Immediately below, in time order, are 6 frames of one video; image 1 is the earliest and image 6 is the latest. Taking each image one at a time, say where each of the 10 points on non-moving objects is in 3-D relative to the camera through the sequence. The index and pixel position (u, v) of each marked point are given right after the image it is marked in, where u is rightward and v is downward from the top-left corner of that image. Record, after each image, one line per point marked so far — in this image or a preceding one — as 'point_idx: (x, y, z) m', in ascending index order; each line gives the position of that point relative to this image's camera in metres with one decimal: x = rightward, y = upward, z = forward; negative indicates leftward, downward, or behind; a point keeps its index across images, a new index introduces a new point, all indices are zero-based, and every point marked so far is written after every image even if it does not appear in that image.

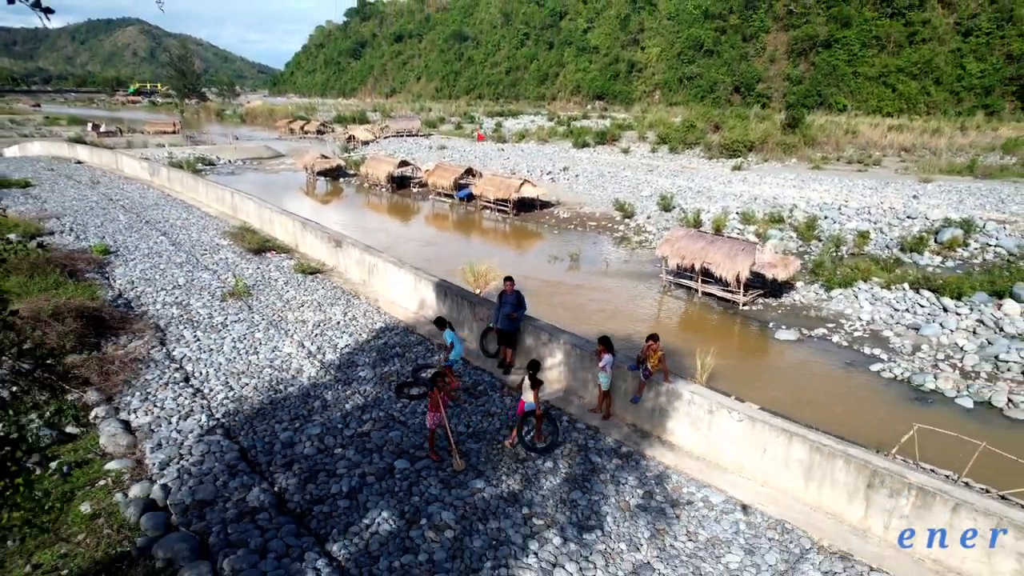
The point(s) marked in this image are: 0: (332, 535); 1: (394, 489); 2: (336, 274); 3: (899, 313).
0: (-1.3, -1.7, +4.7) m
1: (-0.9, -1.6, +5.2) m
2: (-2.9, +0.2, +10.8) m
3: (+9.2, -0.6, +15.6) m
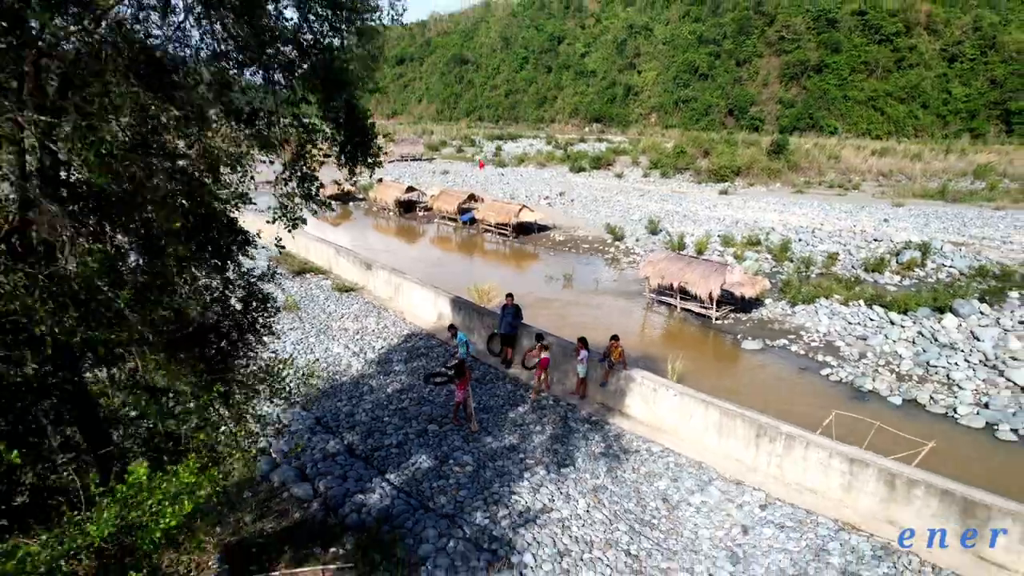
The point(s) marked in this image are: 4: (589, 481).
0: (-1.3, -1.8, +6.9) m
1: (-0.9, -1.7, +7.4) m
2: (-2.9, -0.1, +13.0) m
3: (+9.2, -1.0, +17.8) m
4: (+0.8, -1.9, +6.6) m
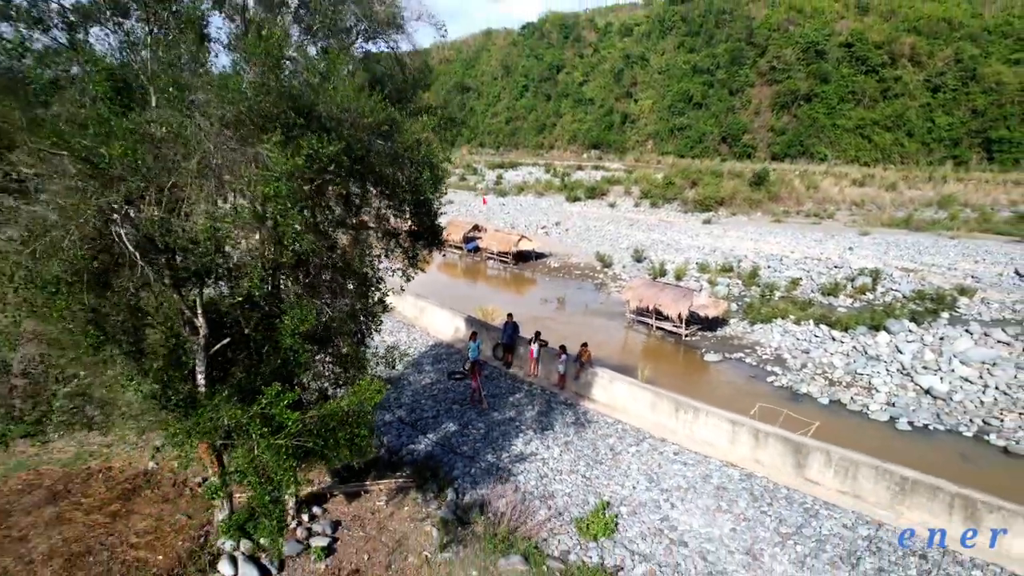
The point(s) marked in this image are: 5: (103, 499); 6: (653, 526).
0: (-1.3, -2.2, +10.2) m
1: (-0.9, -2.0, +10.7) m
2: (-2.9, -0.6, +16.4) m
3: (+9.2, -1.7, +21.1) m
4: (+0.8, -2.2, +9.9) m
5: (-4.6, -2.3, +7.3) m
6: (+1.6, -2.7, +7.7) m
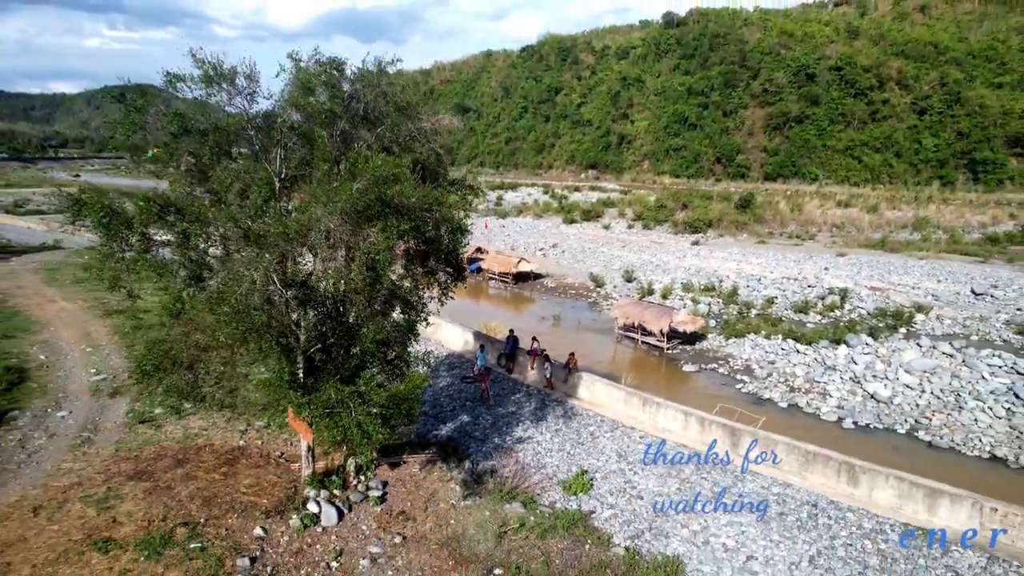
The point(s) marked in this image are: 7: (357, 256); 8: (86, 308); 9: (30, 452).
0: (-1.3, -2.6, +12.9) m
1: (-0.9, -2.5, +13.4) m
2: (-2.9, -1.2, +19.1) m
3: (+9.2, -2.3, +23.8) m
4: (+0.8, -2.6, +12.6) m
5: (-4.5, -2.7, +10.0) m
6: (+1.7, -3.1, +10.3) m
7: (-1.7, +0.4, +7.6) m
8: (-11.7, -0.5, +18.2) m
9: (-7.3, -2.5, +10.0) m
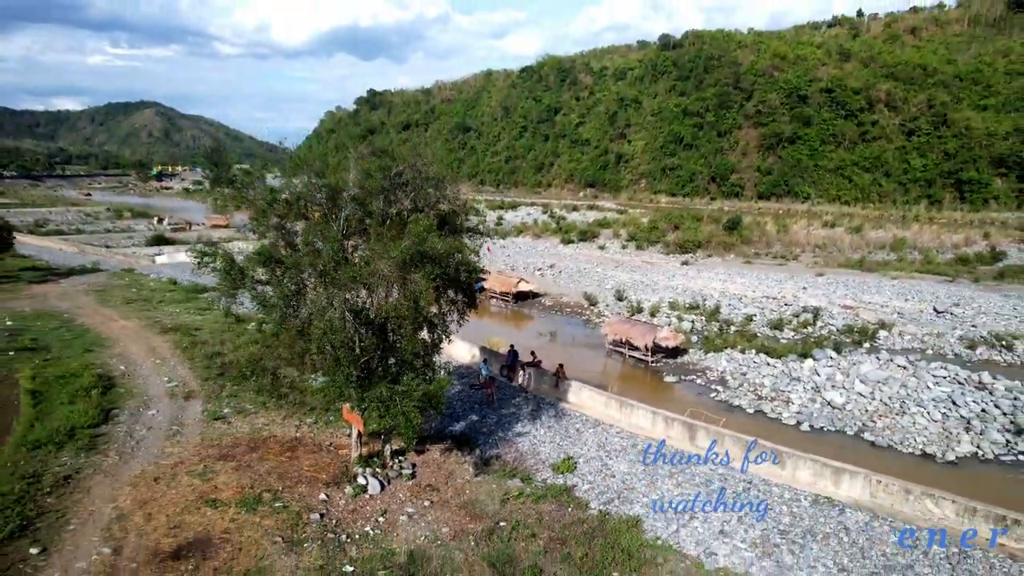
0: (-1.2, -3.1, +15.7) m
1: (-0.9, -3.0, +16.2) m
2: (-2.8, -1.8, +21.9) m
3: (+9.2, -3.1, +26.6) m
4: (+0.8, -3.2, +15.4) m
5: (-4.5, -3.1, +12.8) m
6: (+1.7, -3.5, +13.1) m
7: (-1.7, 0.0, +10.5) m
8: (-11.7, -1.2, +21.0) m
9: (-7.2, -2.9, +12.8) m
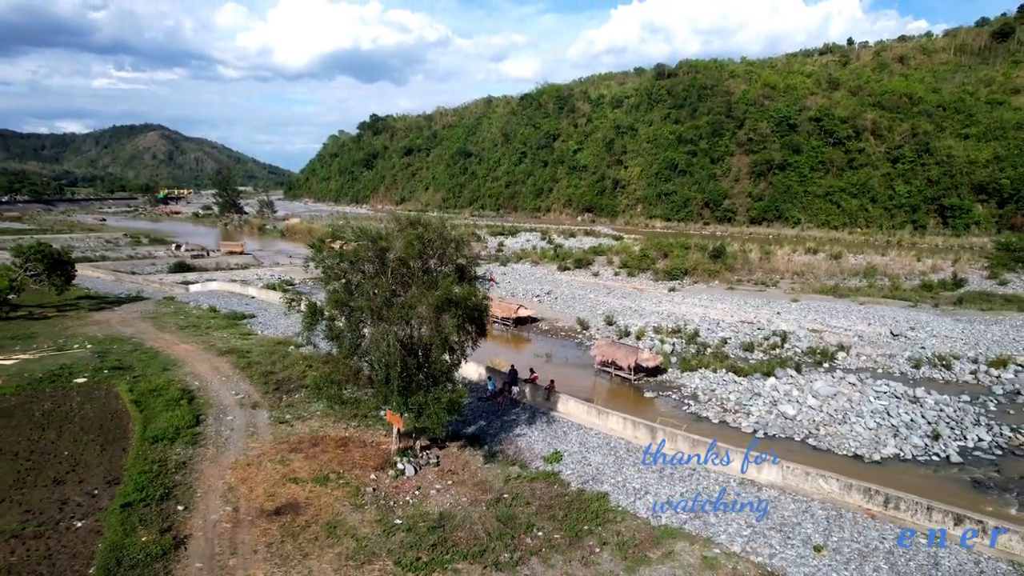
0: (-1.2, -4.0, +19.6) m
1: (-0.8, -3.9, +20.1) m
2: (-2.8, -3.0, +25.8) m
3: (+9.2, -4.4, +30.5) m
4: (+0.8, -4.1, +19.3) m
5: (-4.5, -4.0, +16.7) m
6: (+1.7, -4.4, +17.0) m
7: (-1.7, -0.8, +14.5) m
8: (-11.6, -2.3, +25.0) m
9: (-7.2, -3.8, +16.7) m
